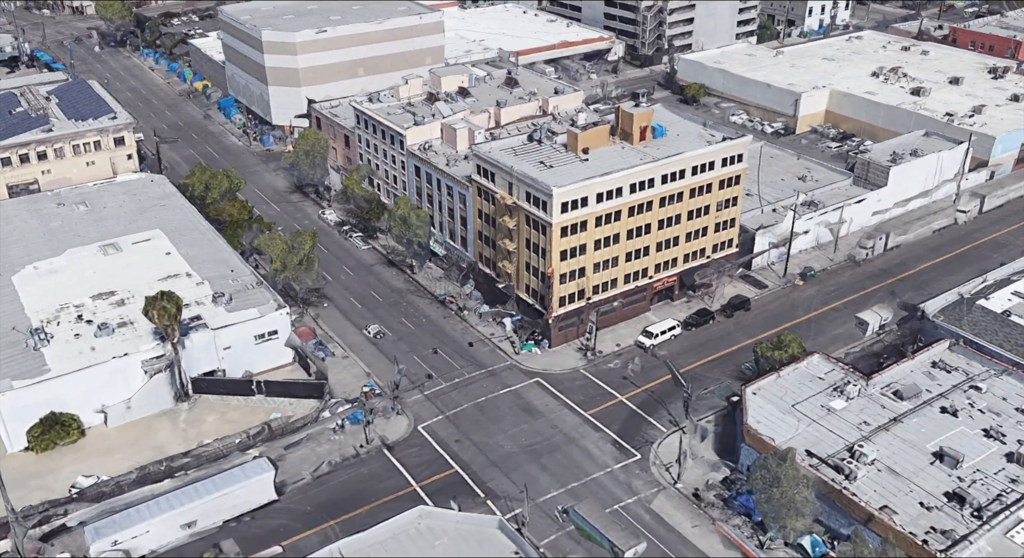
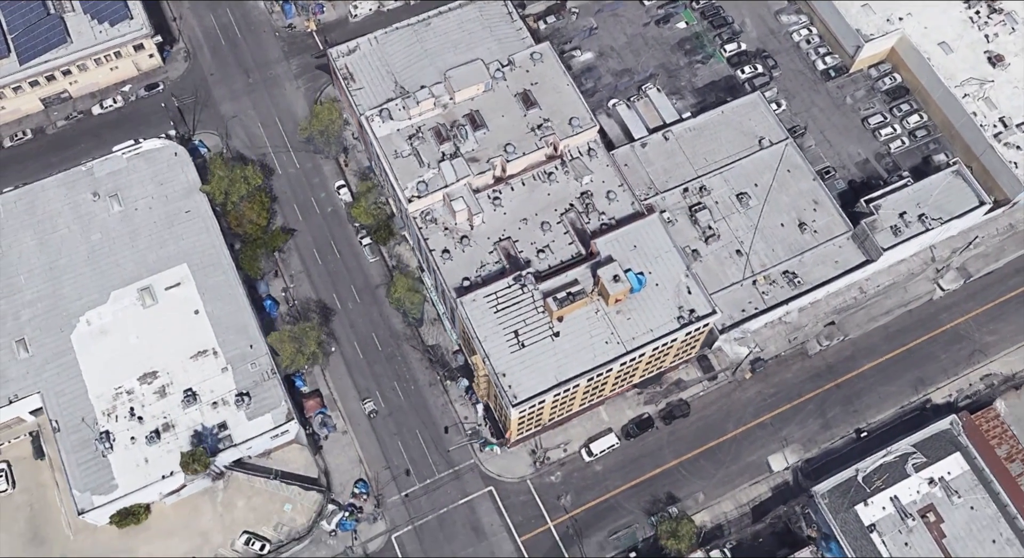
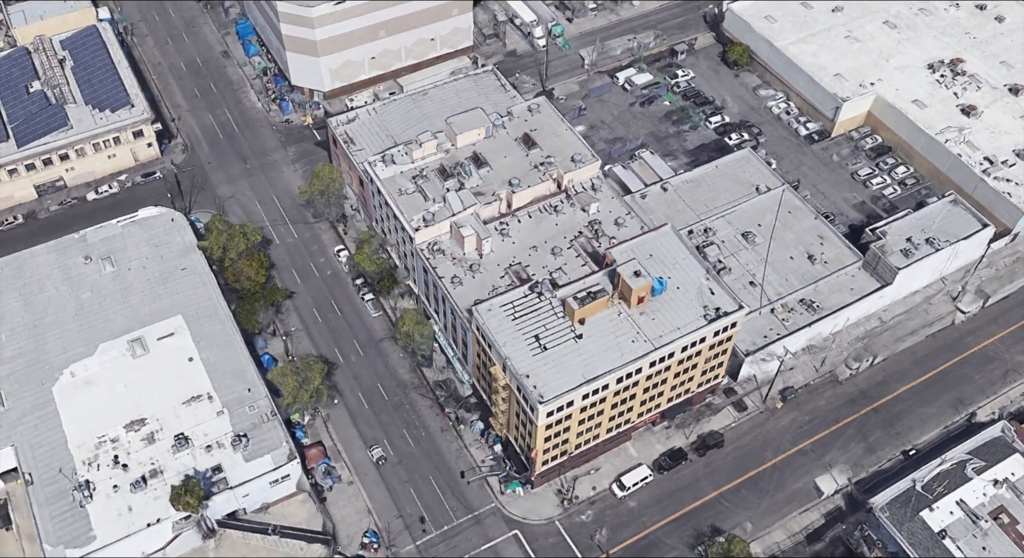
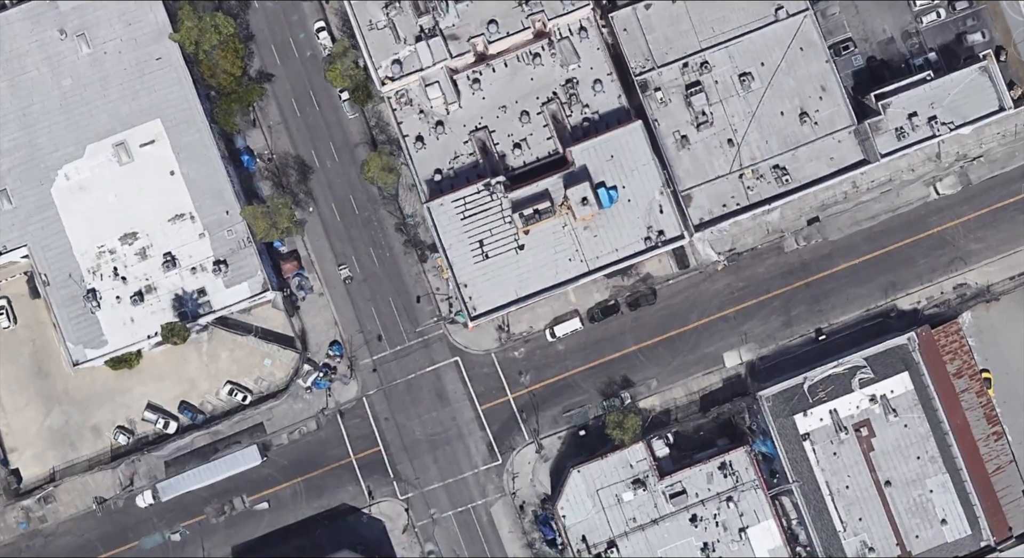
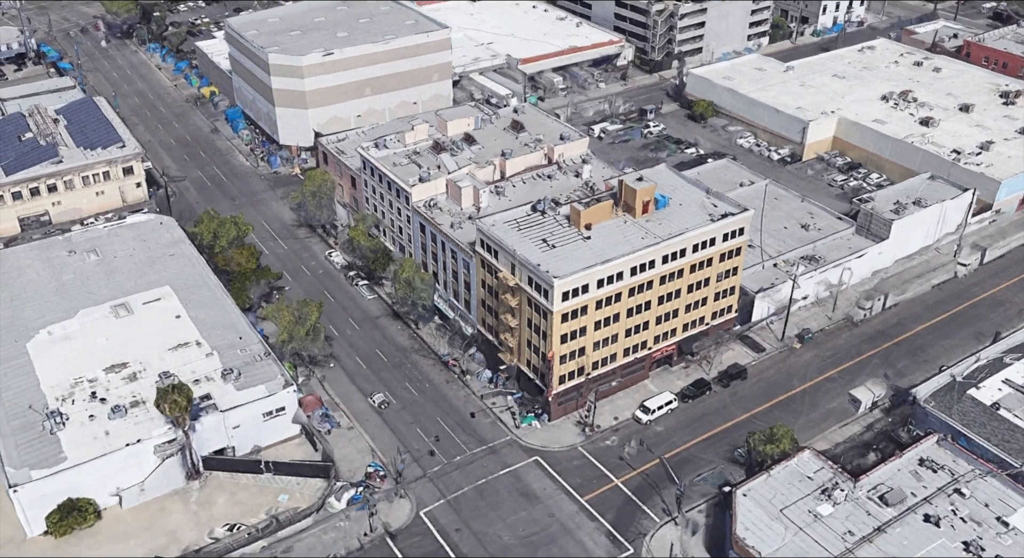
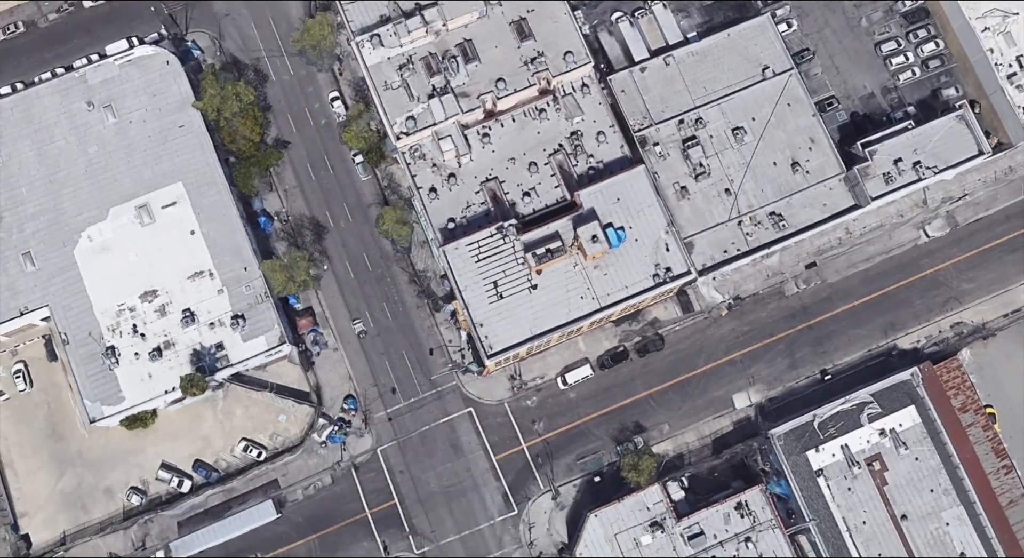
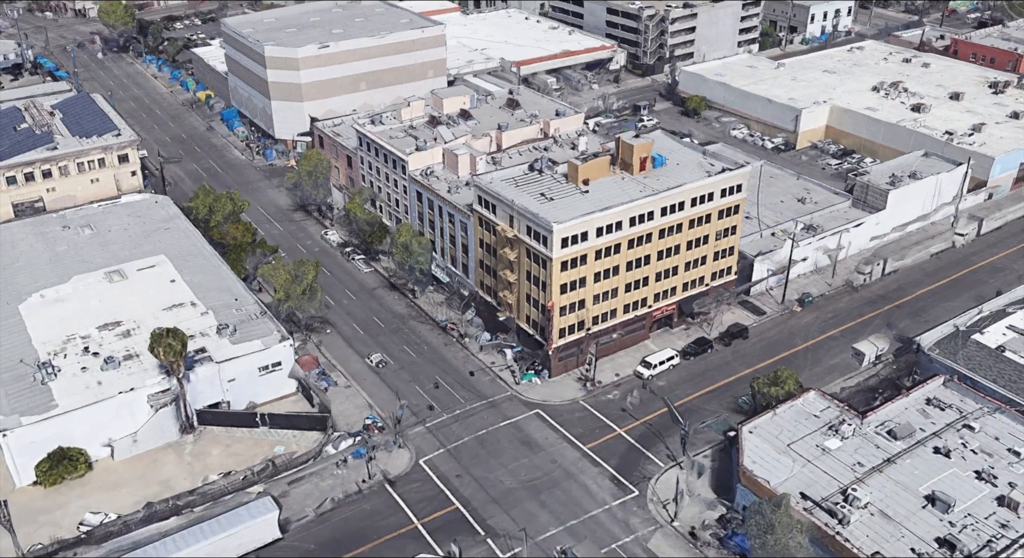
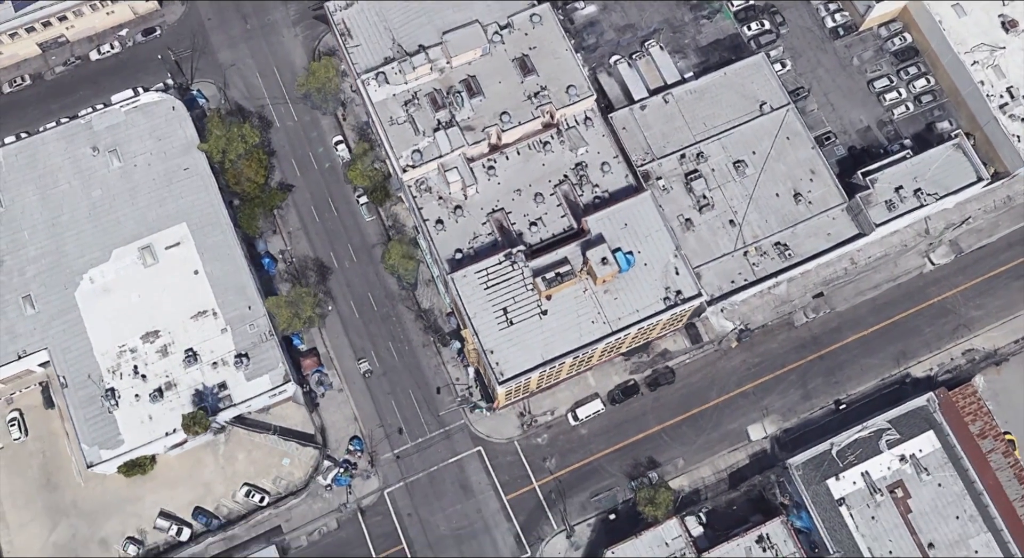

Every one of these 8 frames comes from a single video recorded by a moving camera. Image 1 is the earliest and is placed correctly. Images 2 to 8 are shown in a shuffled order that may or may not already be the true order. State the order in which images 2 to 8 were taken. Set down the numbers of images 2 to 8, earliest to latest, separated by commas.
7, 5, 3, 2, 8, 6, 4
